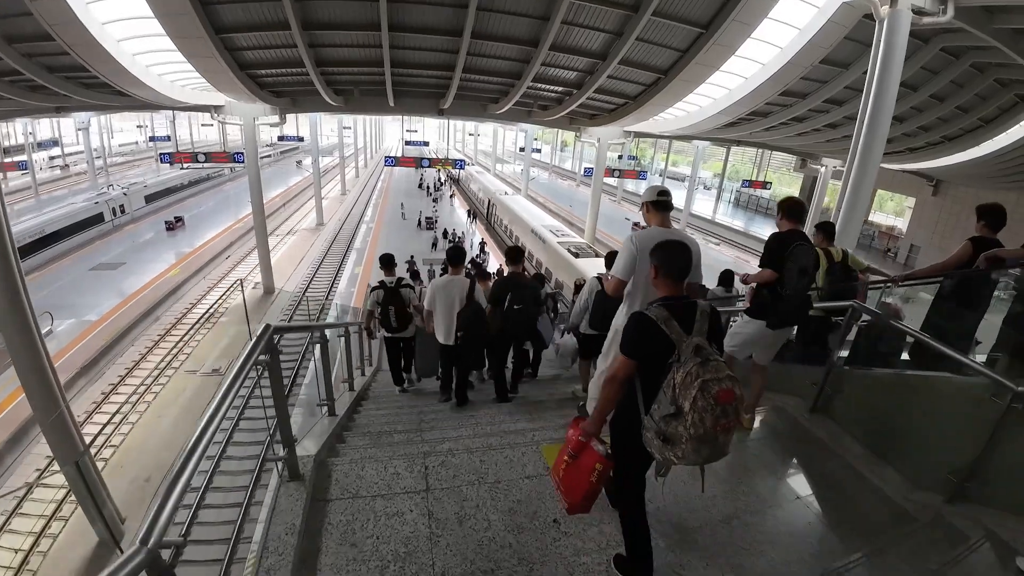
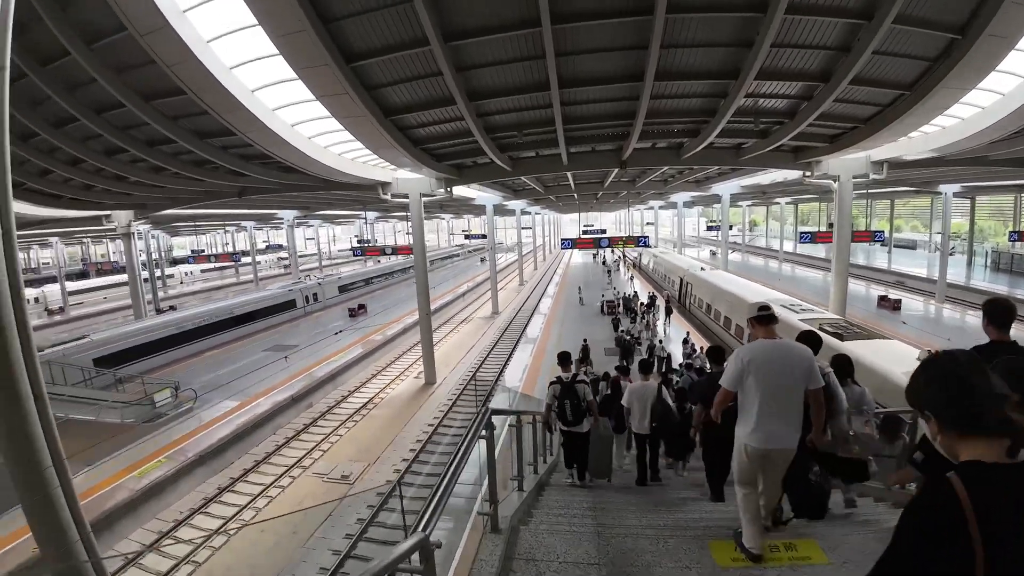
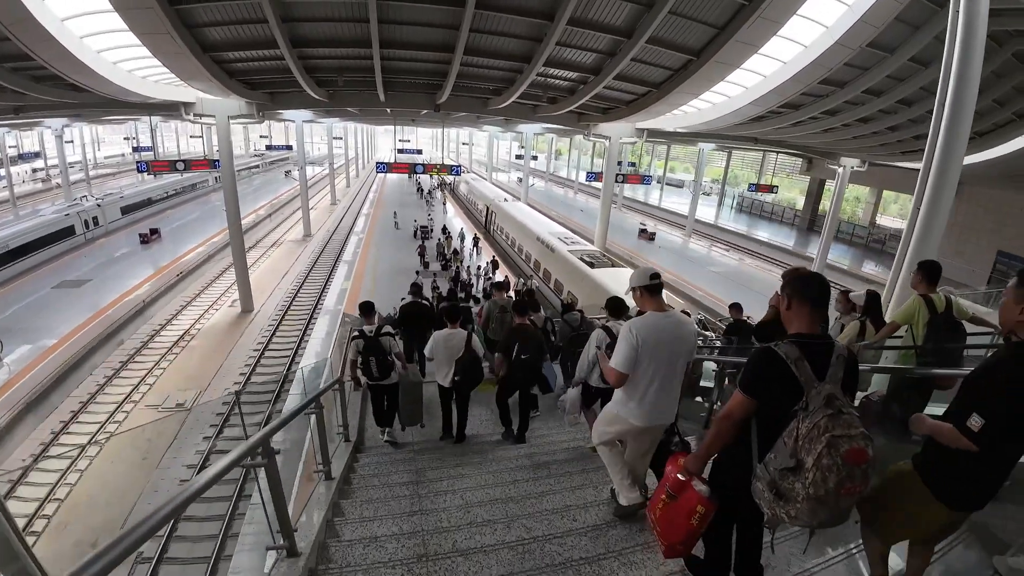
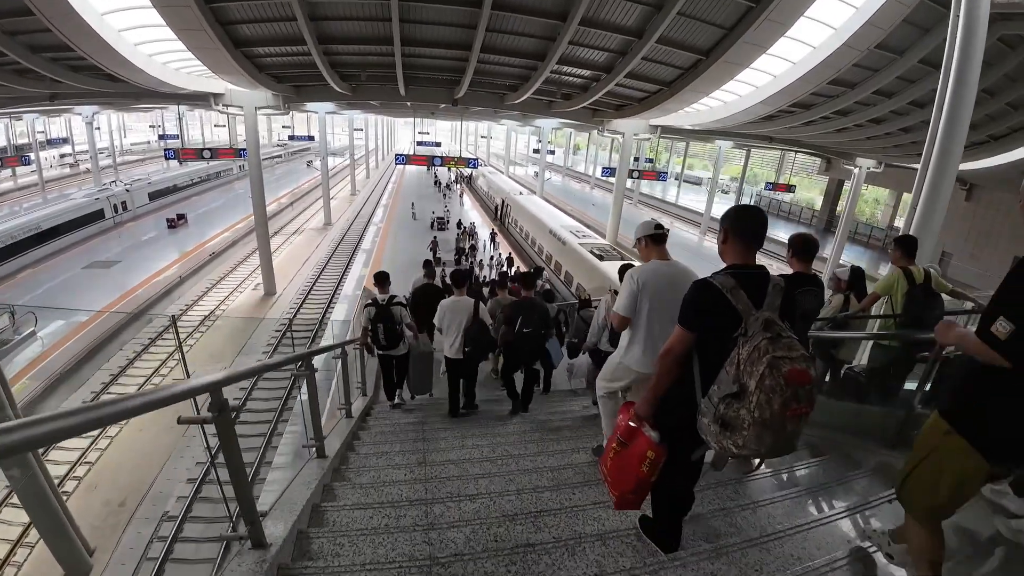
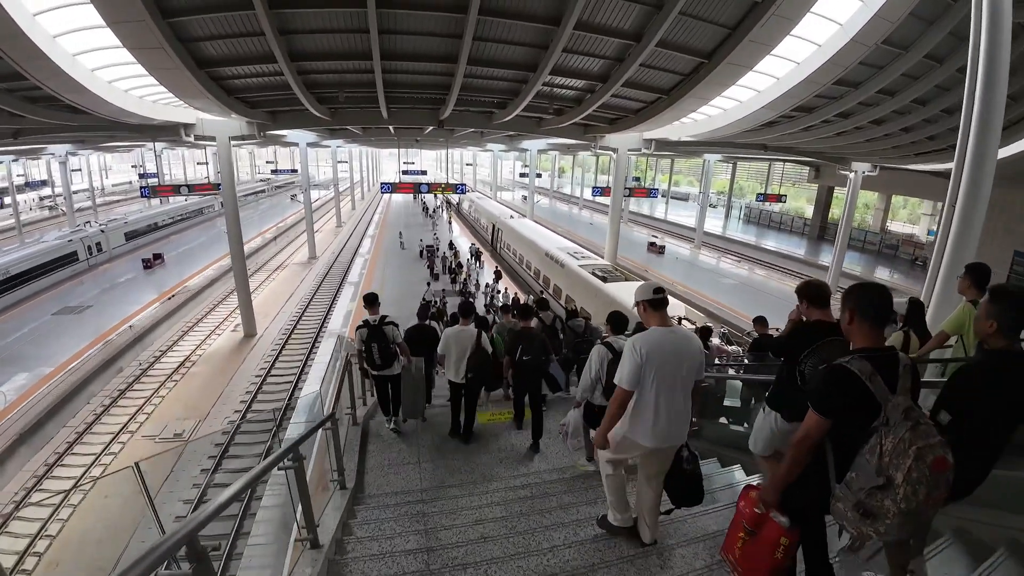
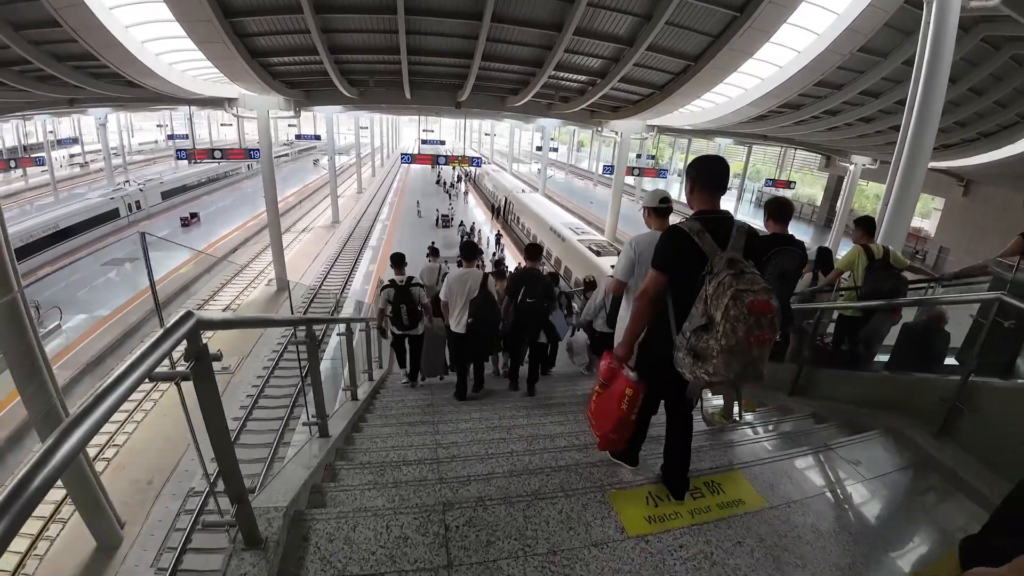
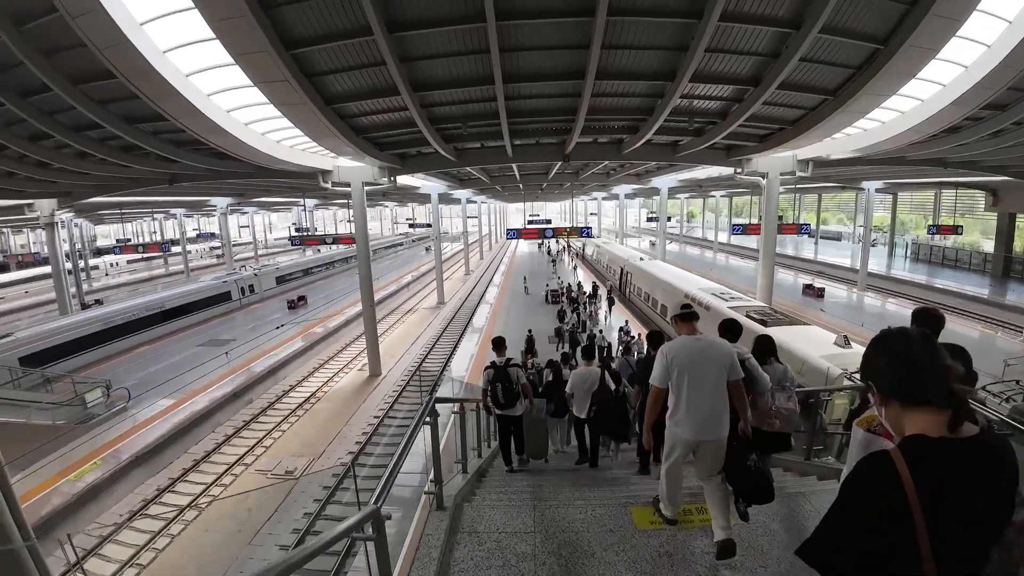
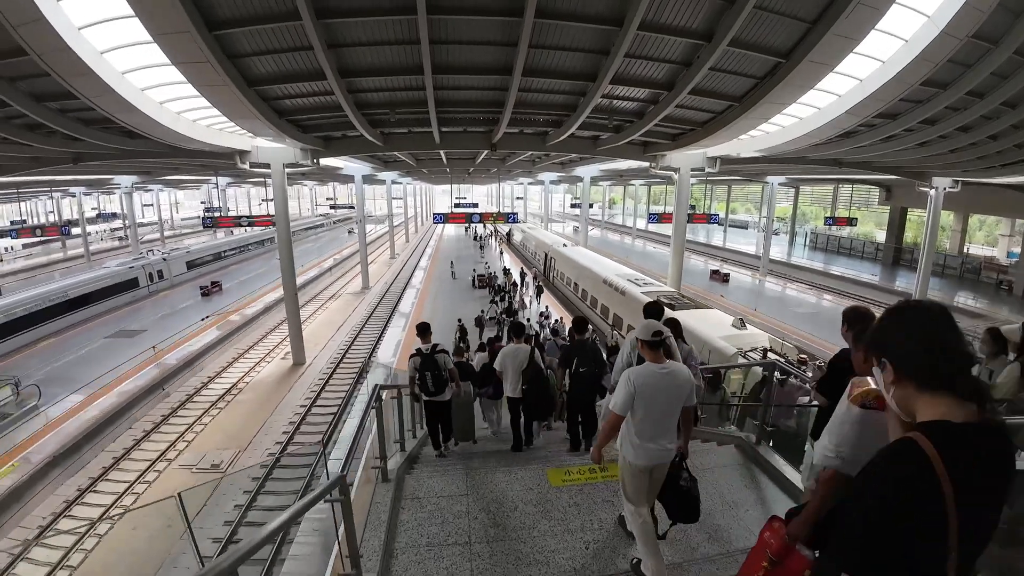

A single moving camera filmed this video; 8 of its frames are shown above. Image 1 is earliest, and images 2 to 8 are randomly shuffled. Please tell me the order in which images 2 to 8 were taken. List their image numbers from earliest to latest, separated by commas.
6, 4, 3, 5, 8, 7, 2
